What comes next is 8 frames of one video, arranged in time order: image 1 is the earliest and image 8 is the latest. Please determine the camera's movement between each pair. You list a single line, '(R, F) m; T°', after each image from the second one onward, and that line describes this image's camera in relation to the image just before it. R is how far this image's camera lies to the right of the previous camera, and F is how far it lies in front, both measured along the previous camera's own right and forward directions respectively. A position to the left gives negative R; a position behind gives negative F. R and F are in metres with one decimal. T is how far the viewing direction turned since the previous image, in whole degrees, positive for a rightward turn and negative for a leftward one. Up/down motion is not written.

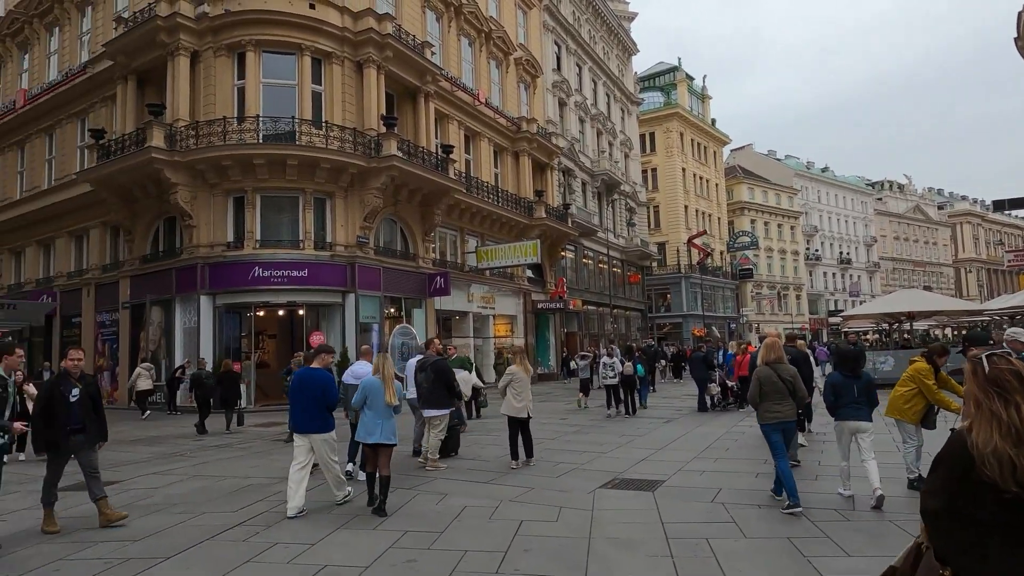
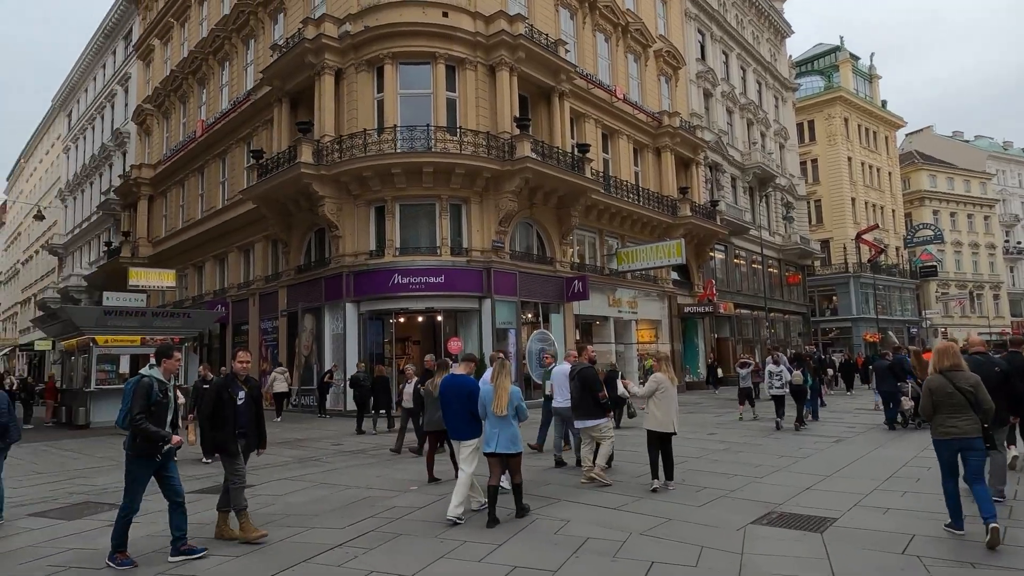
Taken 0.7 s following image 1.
(+0.2, +0.9) m; -13°
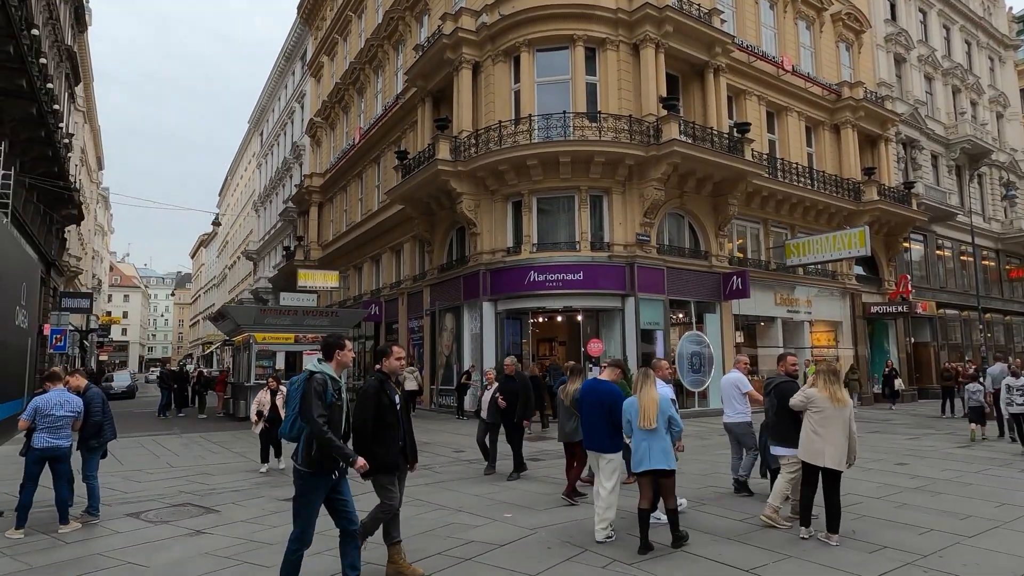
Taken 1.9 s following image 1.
(+0.6, +1.4) m; -14°
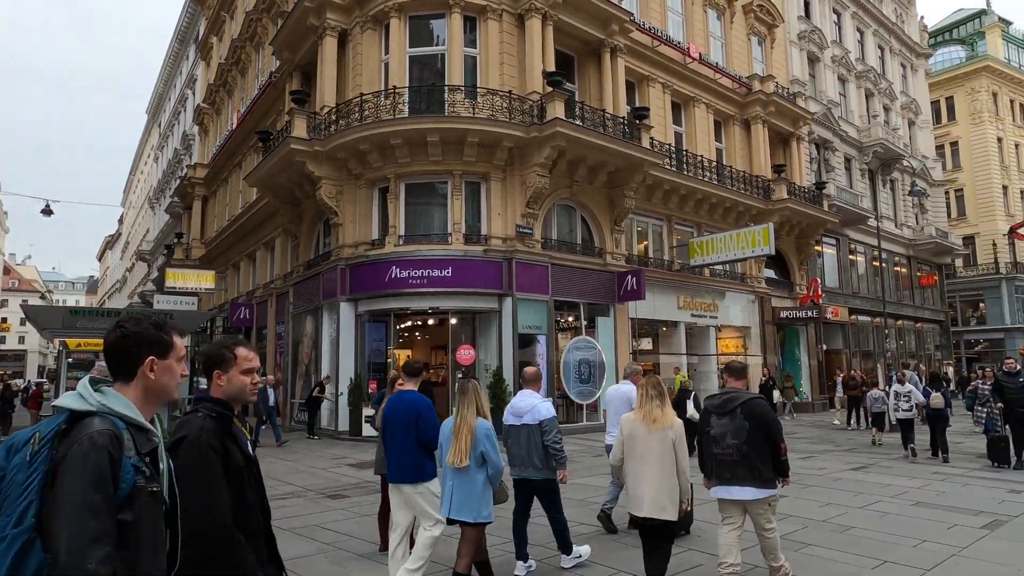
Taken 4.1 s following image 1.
(+2.0, +2.2) m; +5°
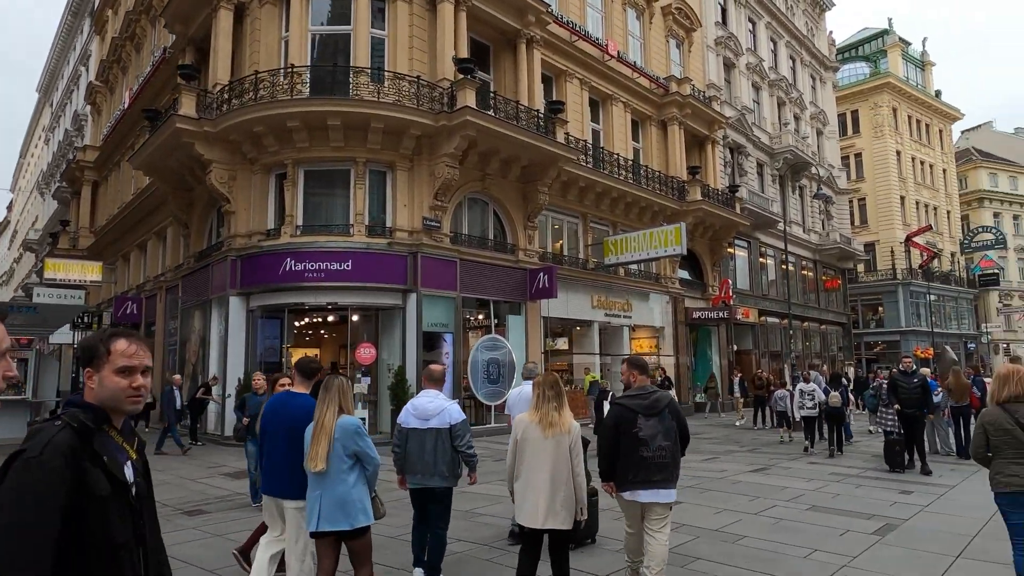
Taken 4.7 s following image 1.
(+0.5, +0.6) m; +6°
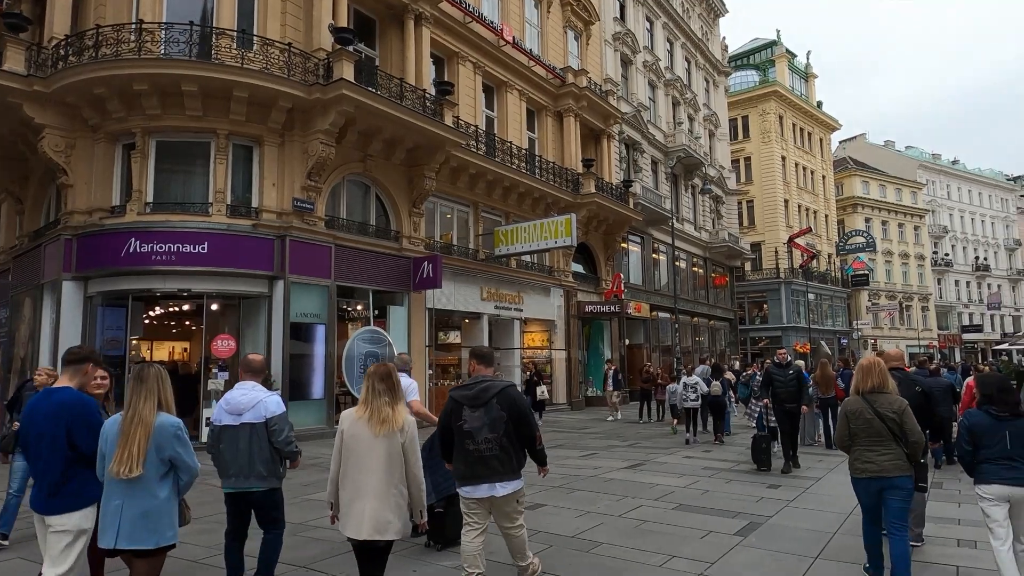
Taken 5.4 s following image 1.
(+0.6, +0.7) m; +8°
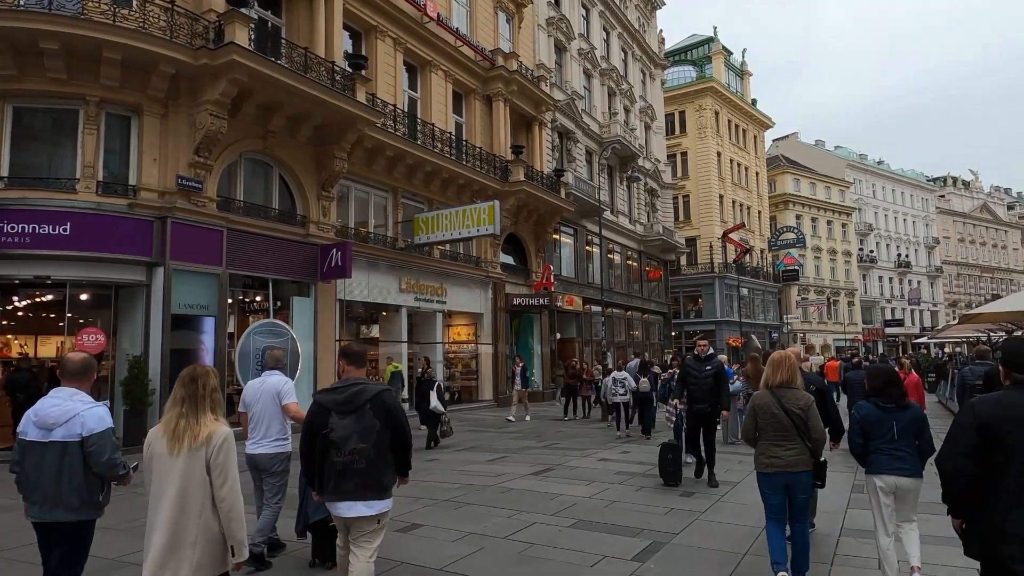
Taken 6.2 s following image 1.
(+0.6, +1.0) m; +5°
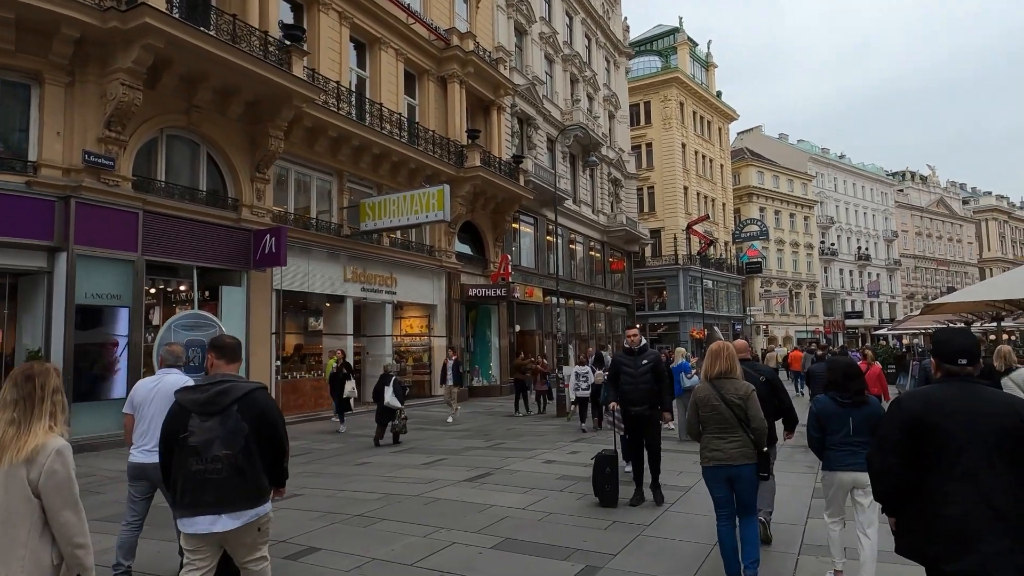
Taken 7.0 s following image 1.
(+0.4, +0.9) m; +3°
